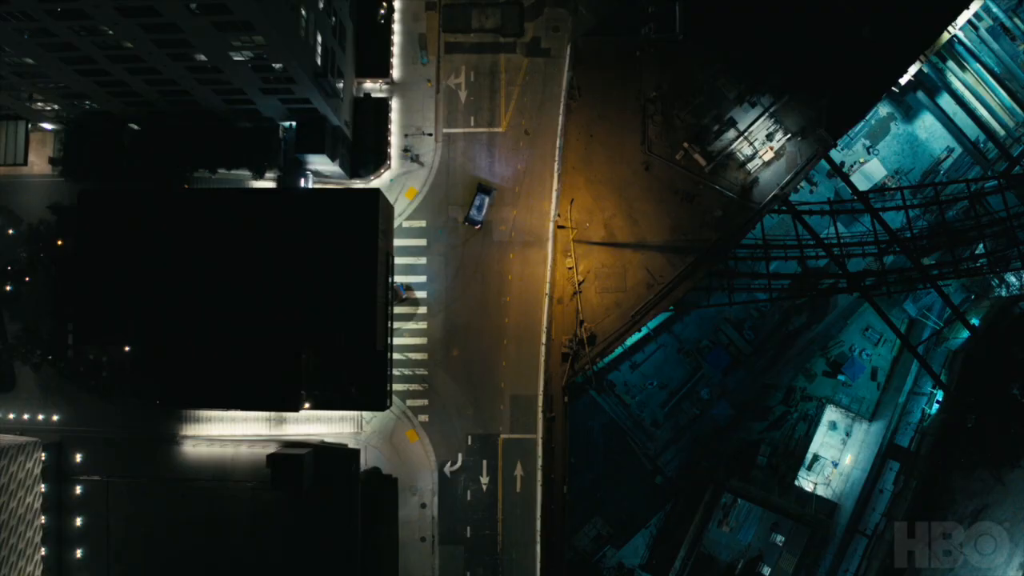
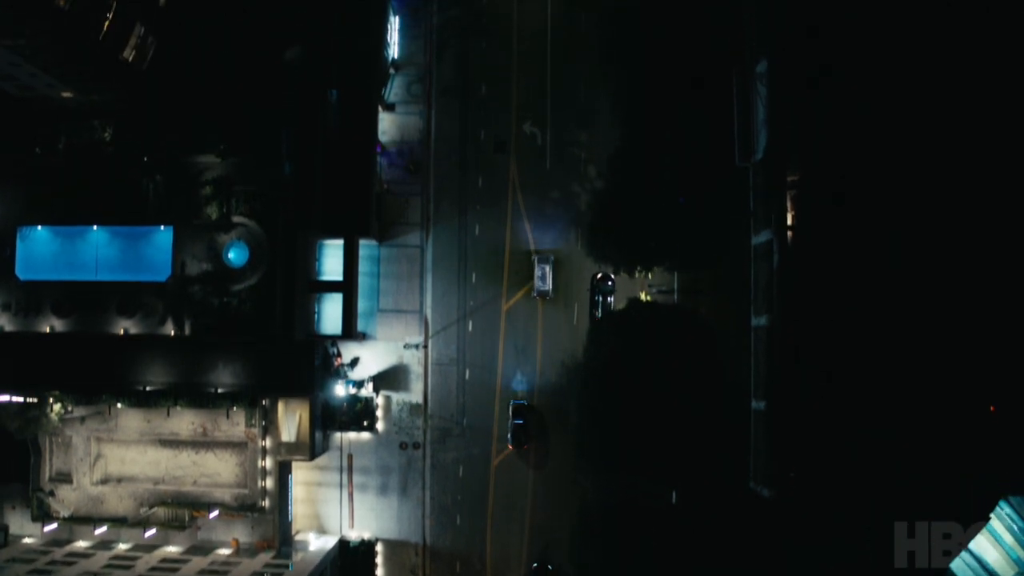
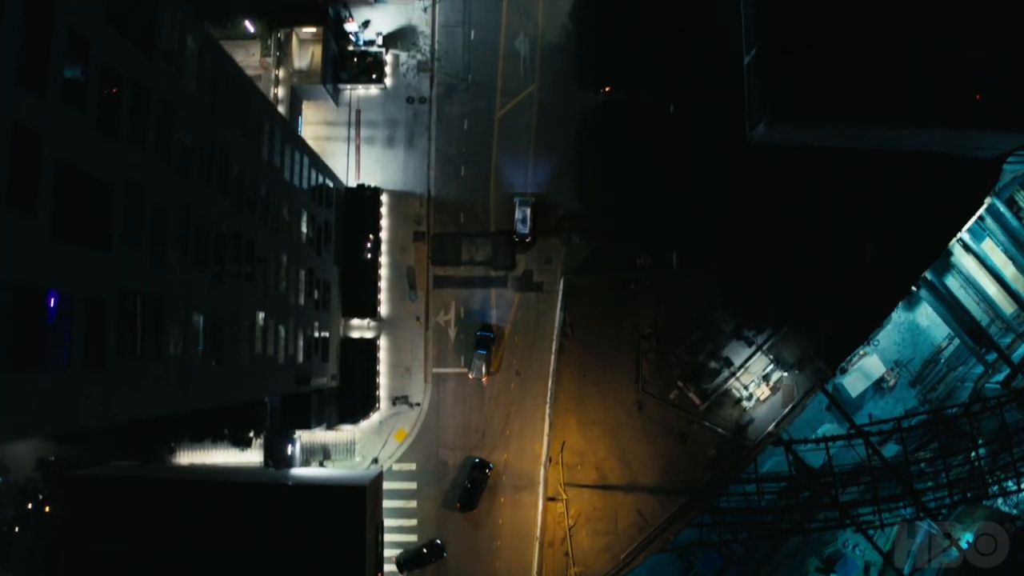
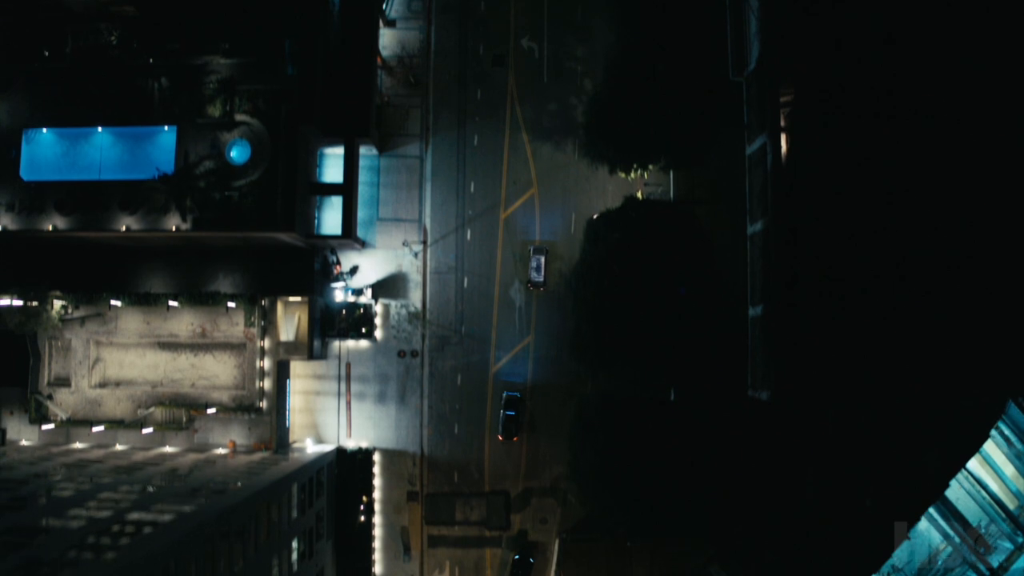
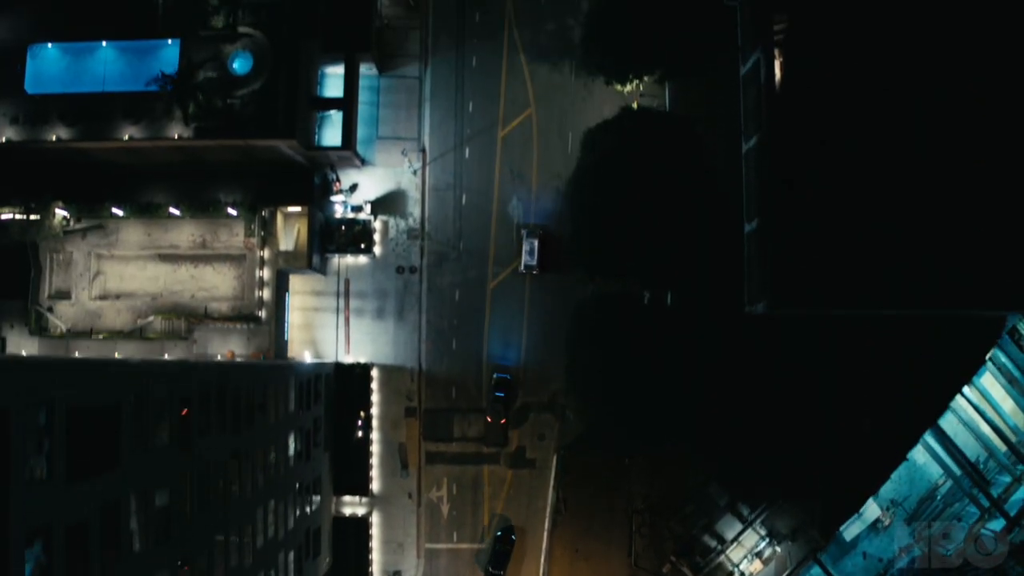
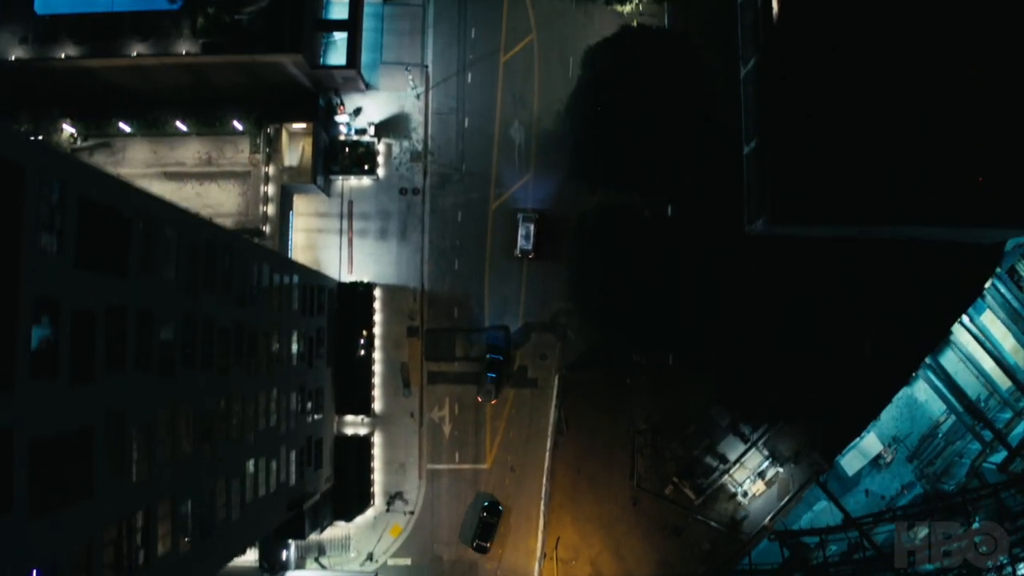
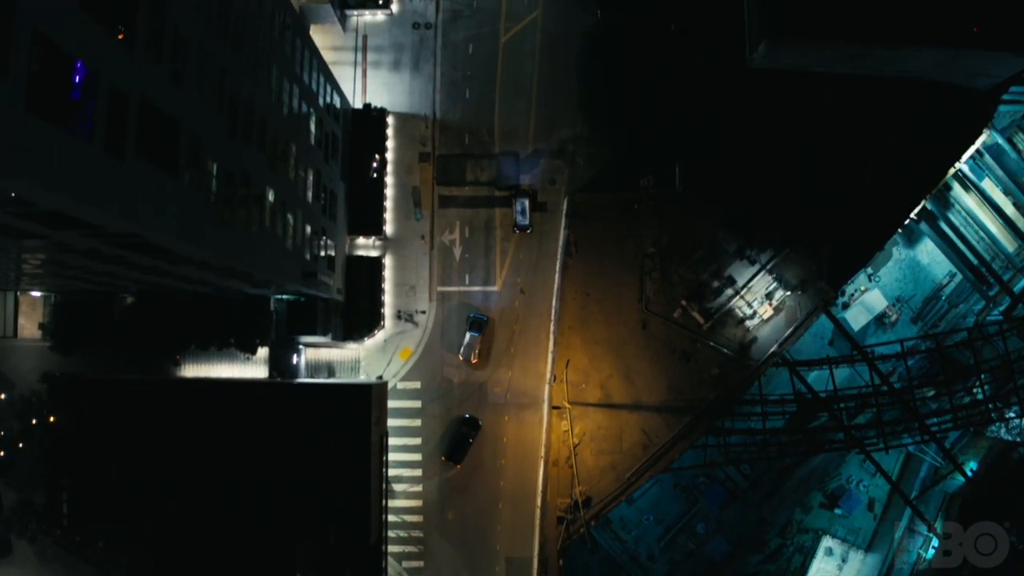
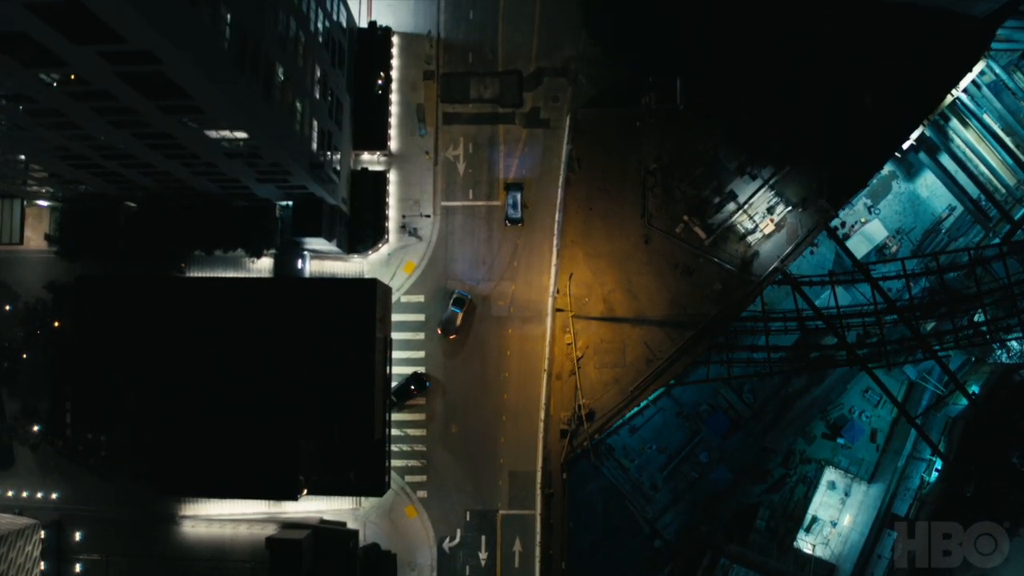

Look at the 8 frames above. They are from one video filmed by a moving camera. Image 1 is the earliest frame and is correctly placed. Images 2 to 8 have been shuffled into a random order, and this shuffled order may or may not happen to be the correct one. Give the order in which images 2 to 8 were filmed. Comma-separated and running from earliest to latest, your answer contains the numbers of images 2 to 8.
8, 7, 3, 6, 5, 4, 2
